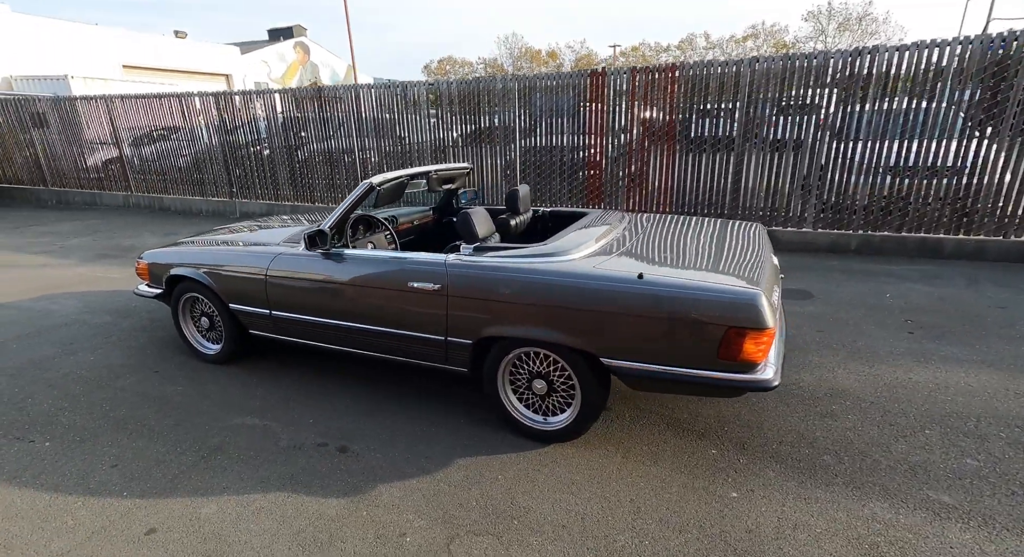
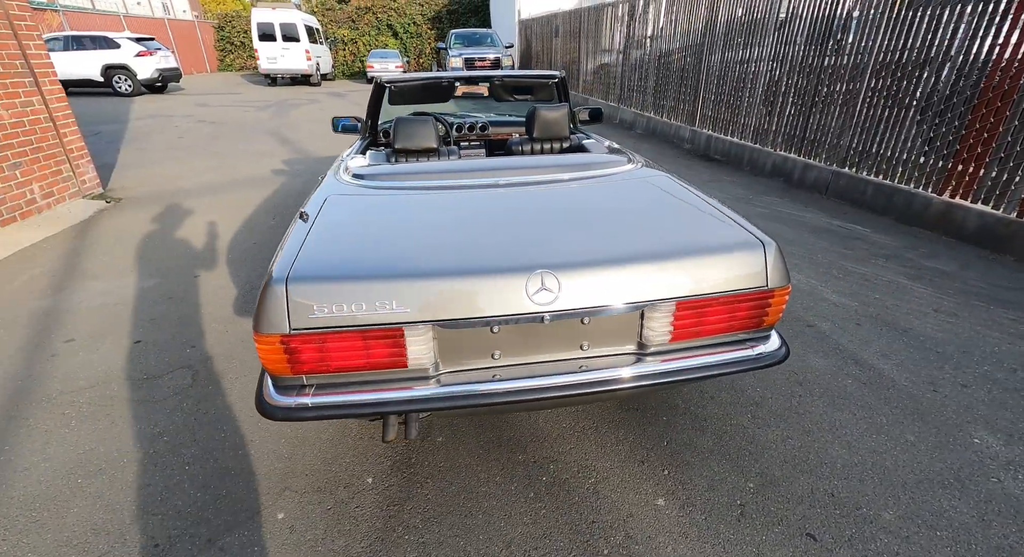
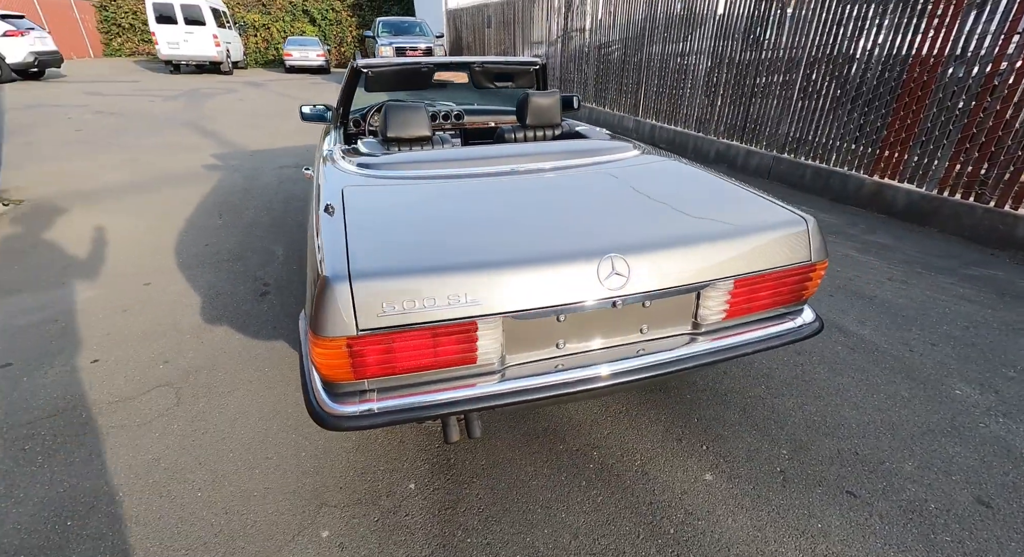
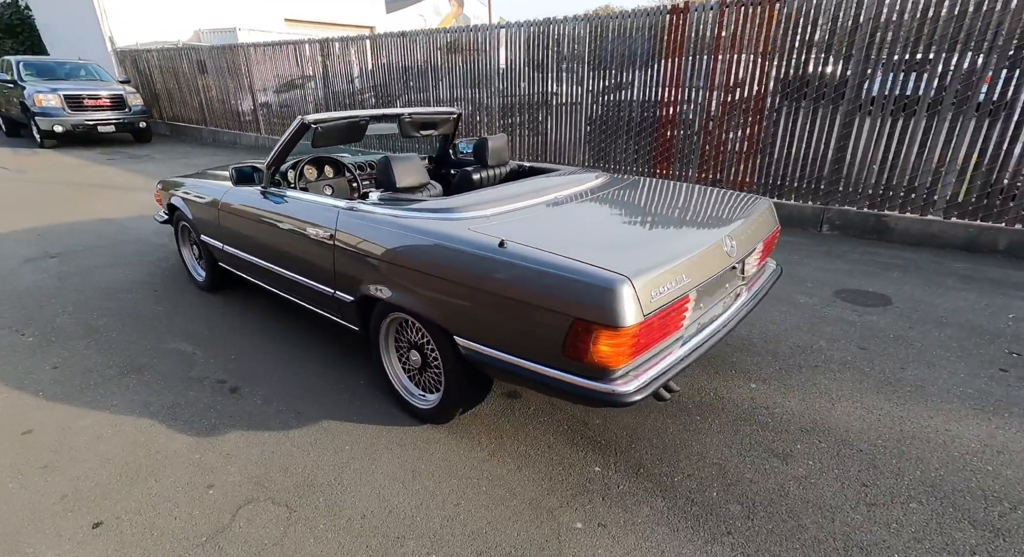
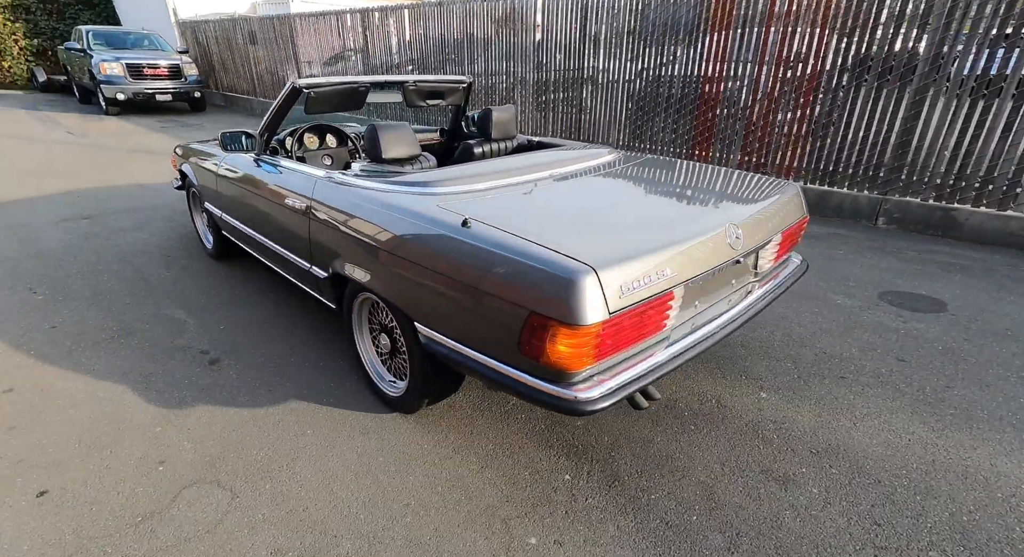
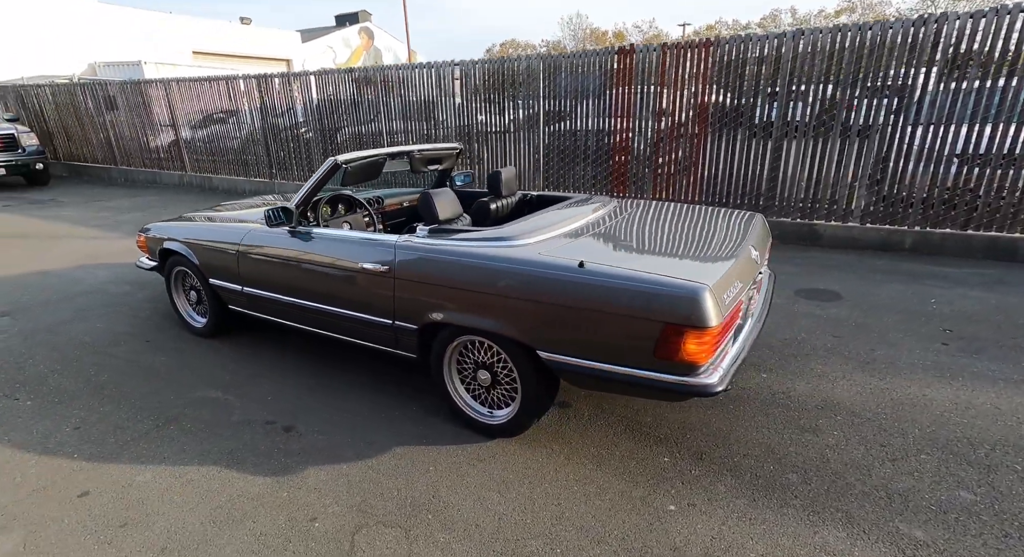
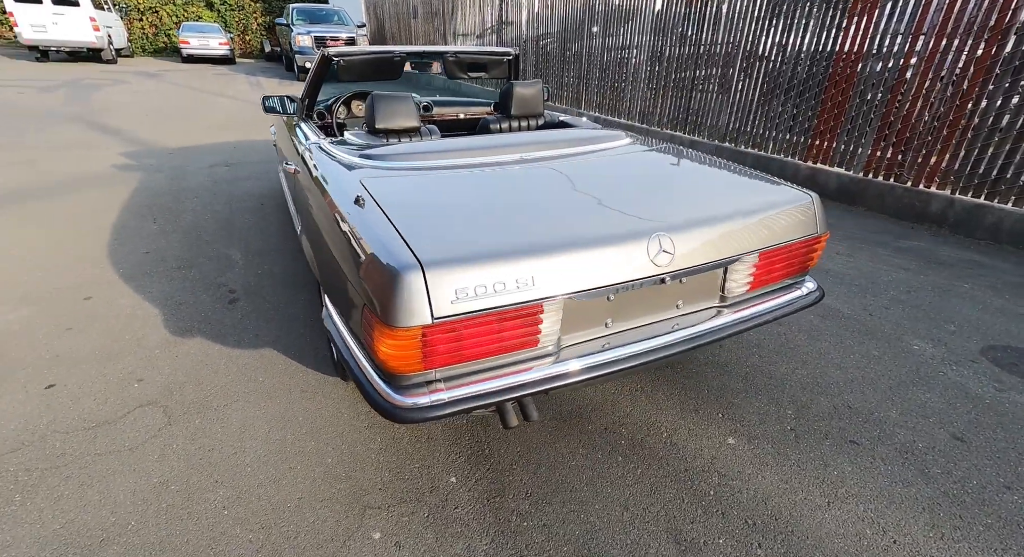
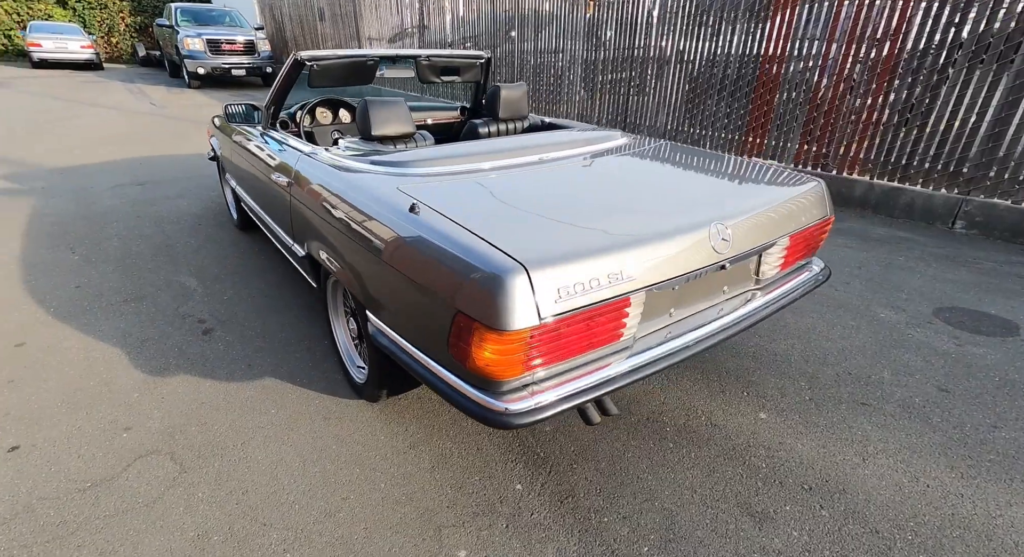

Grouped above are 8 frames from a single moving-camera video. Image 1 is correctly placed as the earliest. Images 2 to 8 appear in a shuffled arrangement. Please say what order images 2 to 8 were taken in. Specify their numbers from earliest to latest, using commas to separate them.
6, 4, 5, 8, 7, 3, 2
